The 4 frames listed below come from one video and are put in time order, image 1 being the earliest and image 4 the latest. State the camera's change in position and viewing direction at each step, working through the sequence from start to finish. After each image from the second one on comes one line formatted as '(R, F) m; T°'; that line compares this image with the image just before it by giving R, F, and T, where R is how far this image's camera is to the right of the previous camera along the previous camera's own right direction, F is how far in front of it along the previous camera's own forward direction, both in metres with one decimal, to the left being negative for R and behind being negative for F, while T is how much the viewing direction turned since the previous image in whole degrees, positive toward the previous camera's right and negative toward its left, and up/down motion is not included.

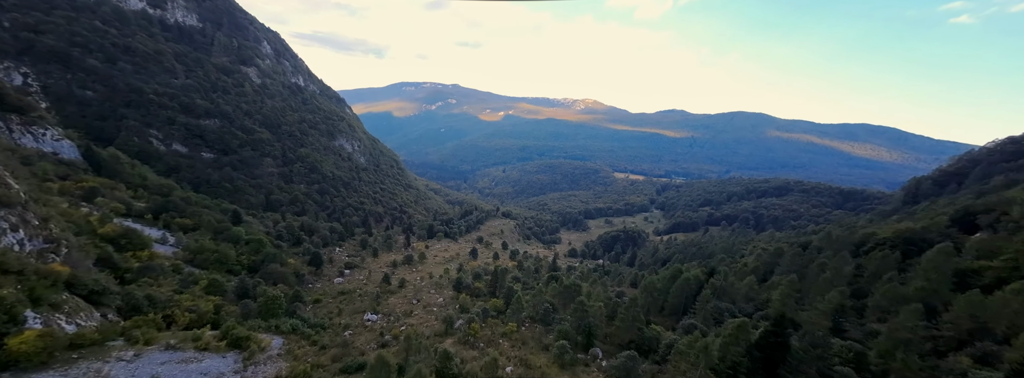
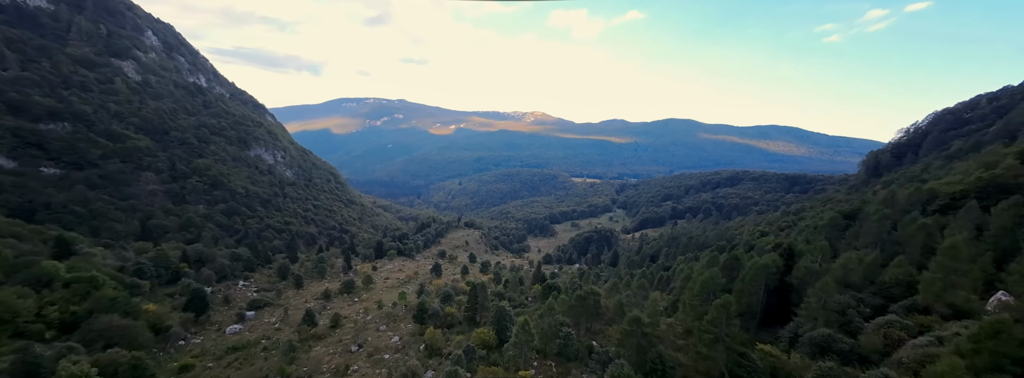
(-3.0, +18.5) m; +7°
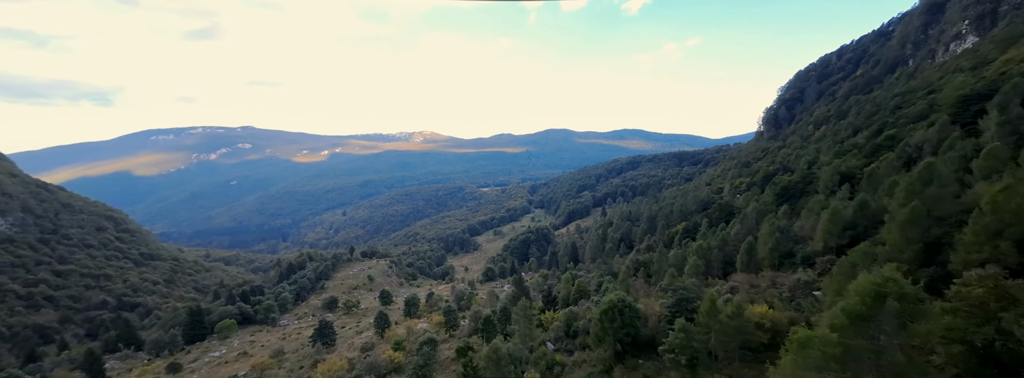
(-6.1, +31.0) m; +17°
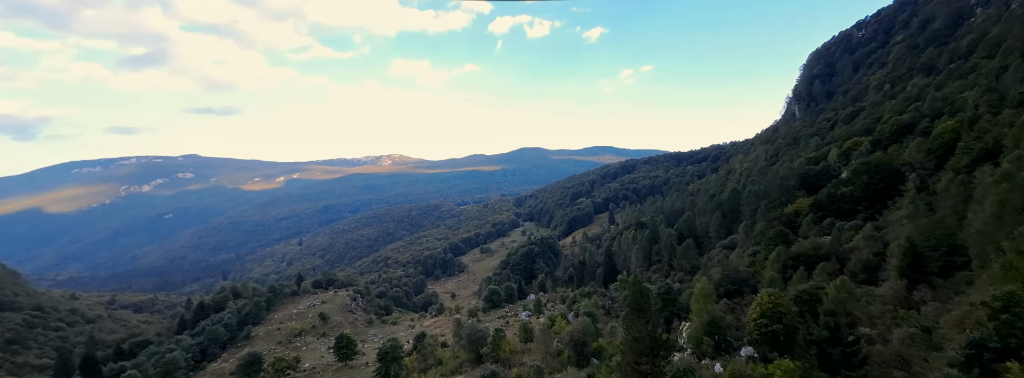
(-6.3, +22.5) m; +4°
